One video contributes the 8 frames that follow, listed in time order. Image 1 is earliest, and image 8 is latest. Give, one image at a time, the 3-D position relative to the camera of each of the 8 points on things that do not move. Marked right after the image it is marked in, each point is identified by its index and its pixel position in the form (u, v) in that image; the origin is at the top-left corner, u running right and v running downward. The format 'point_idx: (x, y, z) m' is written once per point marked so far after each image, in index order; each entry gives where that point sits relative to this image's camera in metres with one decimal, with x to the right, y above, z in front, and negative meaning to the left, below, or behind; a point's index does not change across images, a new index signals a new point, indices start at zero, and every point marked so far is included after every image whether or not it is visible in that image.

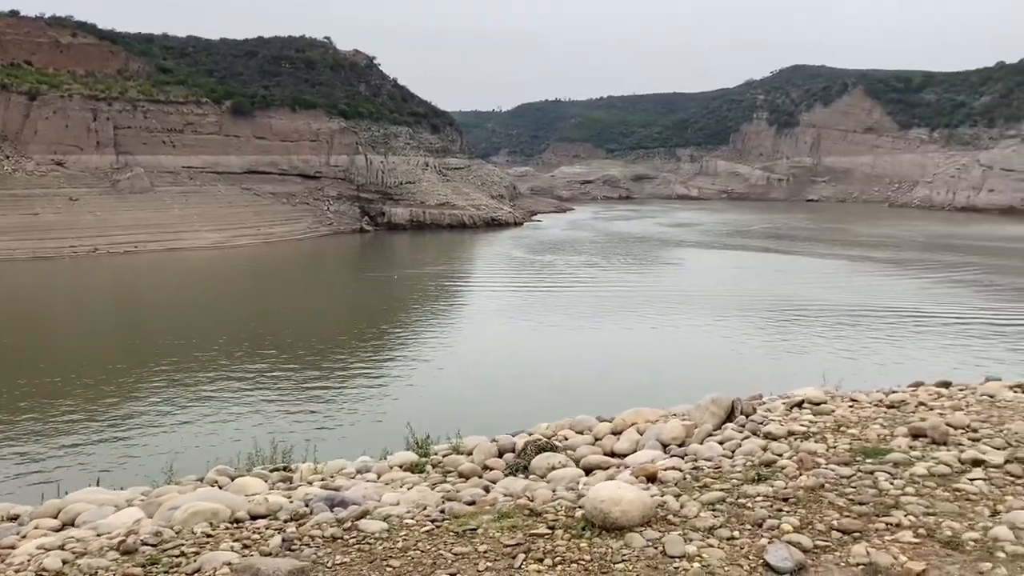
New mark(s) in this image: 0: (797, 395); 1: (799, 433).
0: (+1.6, -0.6, +4.8) m
1: (+1.2, -0.6, +3.6) m
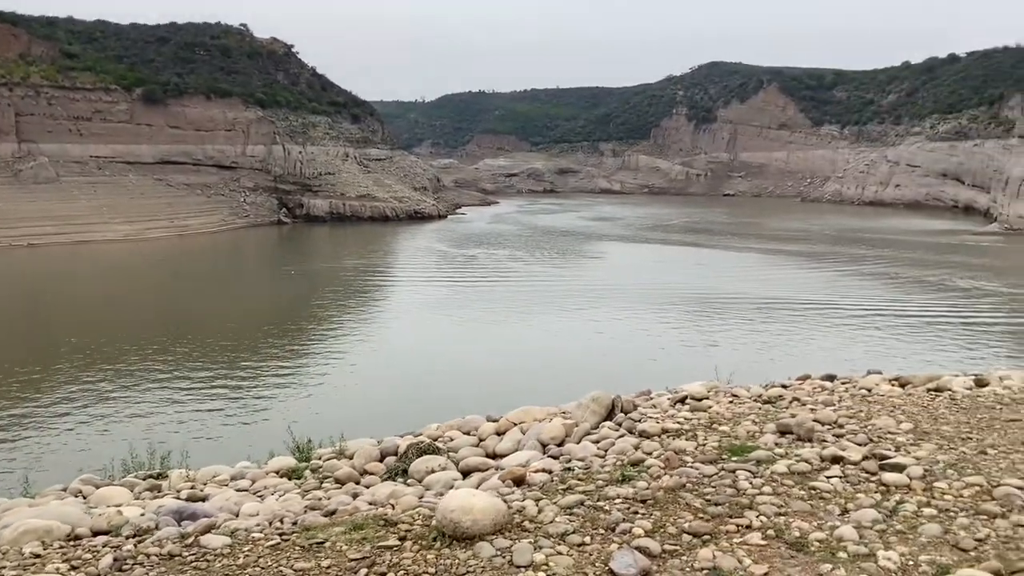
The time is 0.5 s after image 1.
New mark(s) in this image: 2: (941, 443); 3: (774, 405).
0: (+0.9, -0.6, +4.9) m
1: (+0.7, -0.6, +3.6) m
2: (+1.6, -0.6, +3.3) m
3: (+1.2, -0.5, +4.0) m
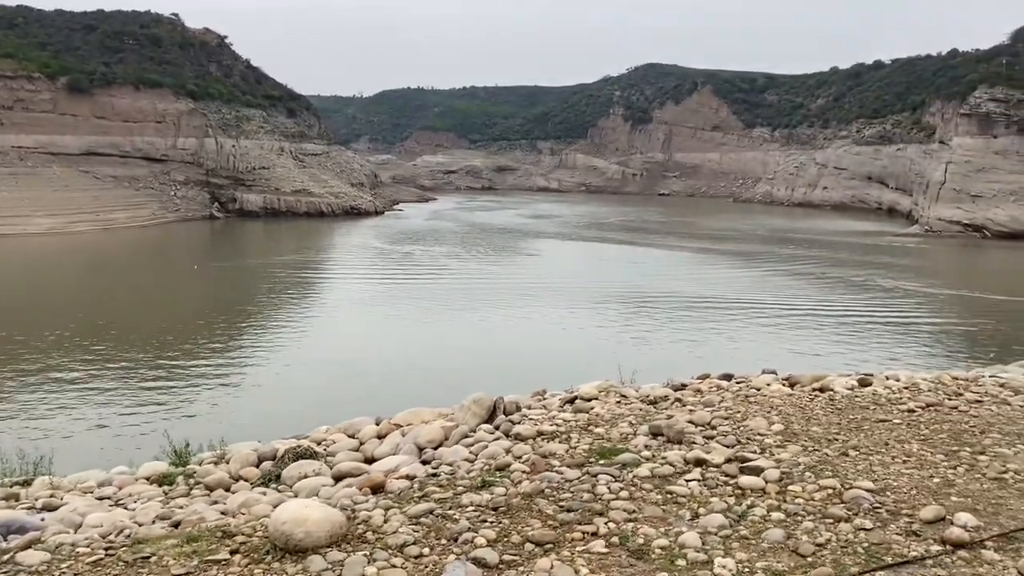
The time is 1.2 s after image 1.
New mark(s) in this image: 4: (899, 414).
0: (+0.3, -0.6, +4.8) m
1: (+0.1, -0.6, +3.5) m
2: (+1.1, -0.6, +3.3) m
3: (+0.7, -0.5, +4.0) m
4: (+1.7, -0.6, +3.8) m
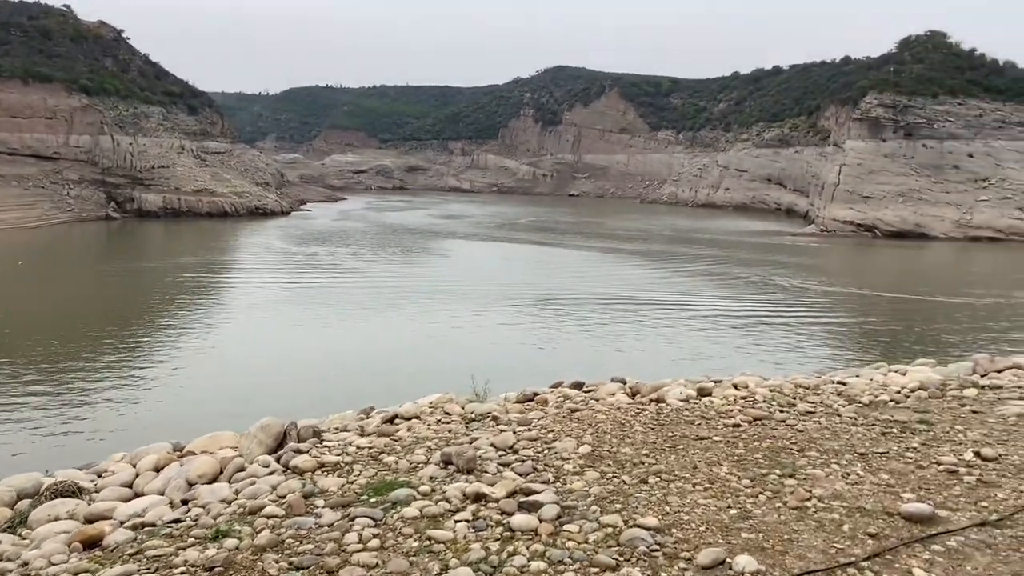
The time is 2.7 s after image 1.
0: (-0.6, -0.6, +4.4) m
1: (-0.7, -0.6, +3.1) m
2: (+0.3, -0.6, +3.0) m
3: (-0.2, -0.6, +3.6) m
4: (+0.9, -0.6, +3.6) m
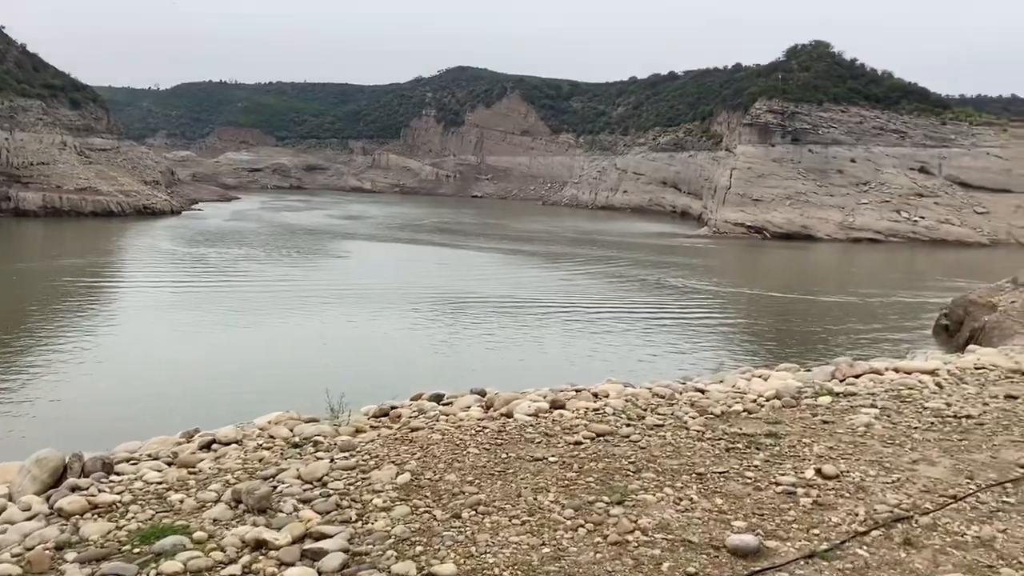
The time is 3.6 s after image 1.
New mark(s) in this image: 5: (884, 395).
0: (-1.4, -0.7, +4.0) m
1: (-1.3, -0.7, +2.7) m
2: (-0.3, -0.7, +2.7) m
3: (-0.9, -0.6, +3.3) m
4: (+0.2, -0.6, +3.3) m
5: (+1.9, -0.5, +4.5) m
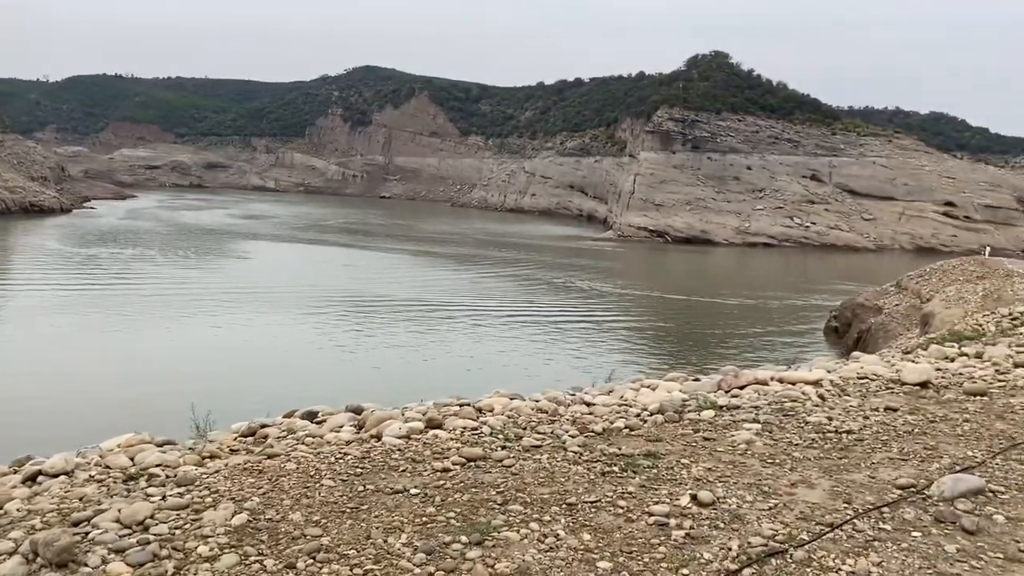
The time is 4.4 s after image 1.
0: (-1.9, -0.7, +3.6) m
1: (-1.7, -0.7, +2.3) m
2: (-0.7, -0.7, +2.3) m
3: (-1.4, -0.7, +2.9) m
4: (-0.3, -0.7, +3.1) m
5: (+1.3, -0.6, +4.4) m
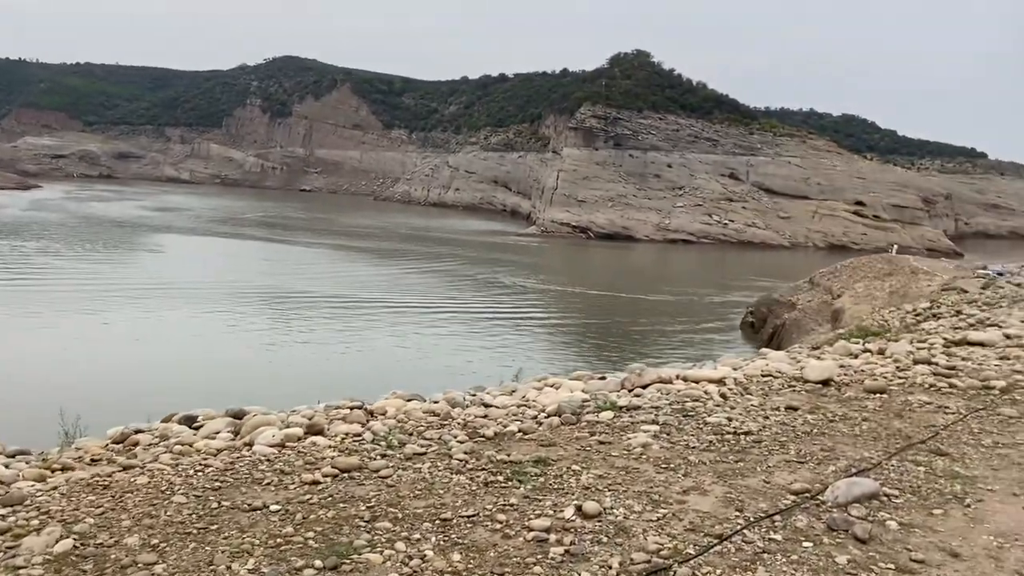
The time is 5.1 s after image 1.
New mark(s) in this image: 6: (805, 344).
0: (-2.4, -0.7, +3.2) m
1: (-2.0, -0.7, +1.9) m
2: (-1.0, -0.7, +2.0) m
3: (-1.7, -0.7, +2.5) m
4: (-0.7, -0.7, +2.8) m
5: (+0.7, -0.6, +4.2) m
6: (+2.6, -0.5, +7.9) m
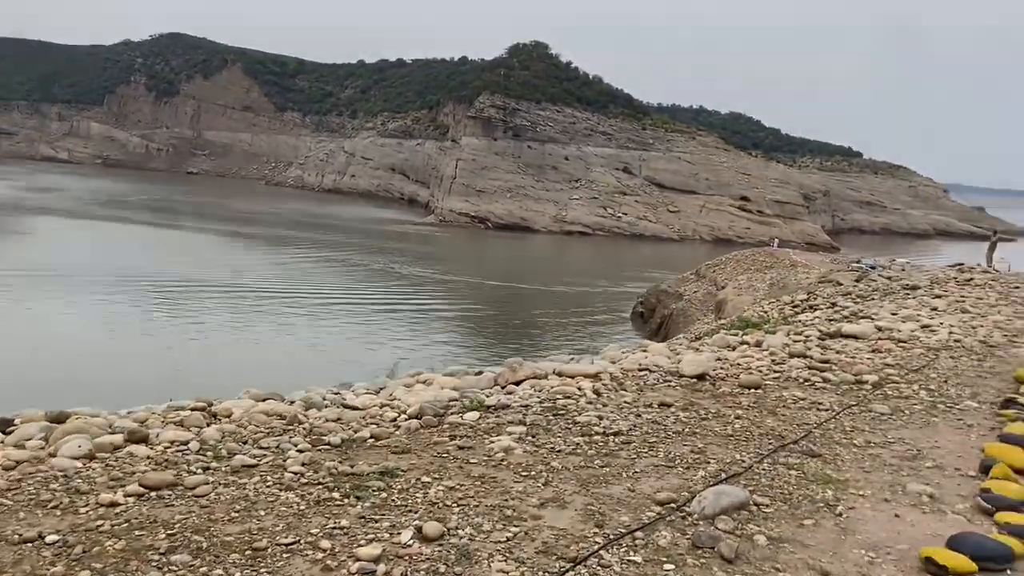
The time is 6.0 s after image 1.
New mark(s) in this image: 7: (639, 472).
0: (-2.9, -0.6, +2.5) m
1: (-2.4, -0.7, +1.3) m
2: (-1.4, -0.7, +1.6) m
3: (-2.2, -0.6, +2.0) m
4: (-1.2, -0.6, +2.4) m
5: (+0.1, -0.5, +4.0) m
6: (+1.6, -0.4, +7.9) m
7: (+0.5, -0.6, +3.0) m
